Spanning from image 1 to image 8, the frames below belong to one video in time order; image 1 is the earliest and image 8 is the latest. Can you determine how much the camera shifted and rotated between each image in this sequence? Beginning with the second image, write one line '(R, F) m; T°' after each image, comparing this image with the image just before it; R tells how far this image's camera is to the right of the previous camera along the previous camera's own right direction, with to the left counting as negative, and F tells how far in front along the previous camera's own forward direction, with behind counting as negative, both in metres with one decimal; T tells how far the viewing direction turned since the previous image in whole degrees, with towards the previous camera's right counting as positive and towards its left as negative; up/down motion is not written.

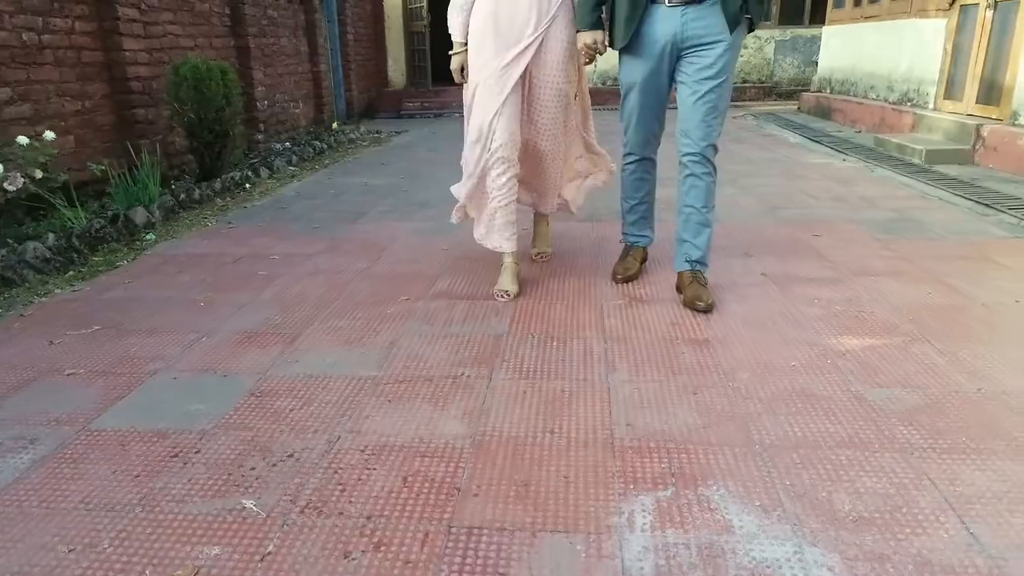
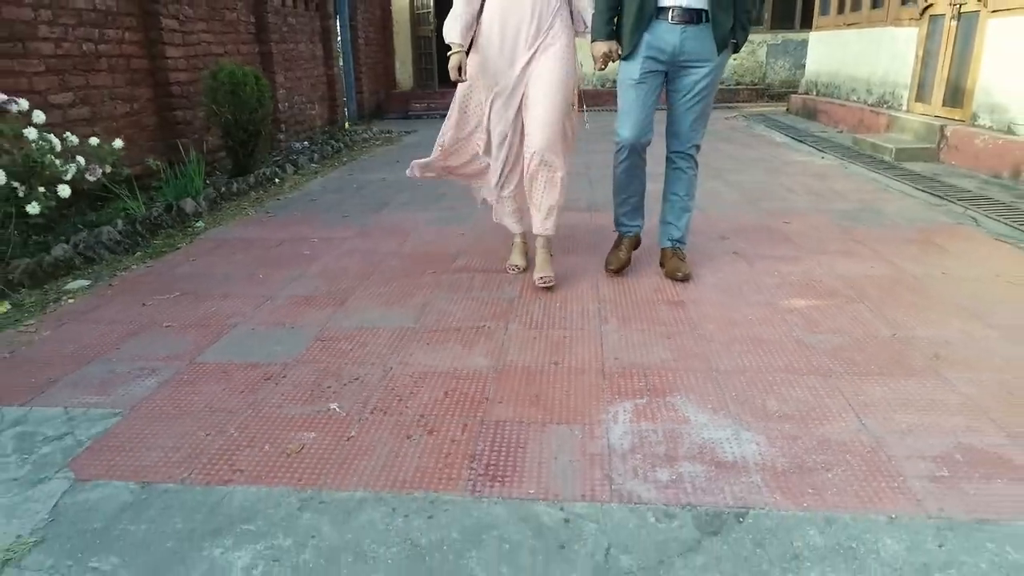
(0.0, -0.4) m; 0°
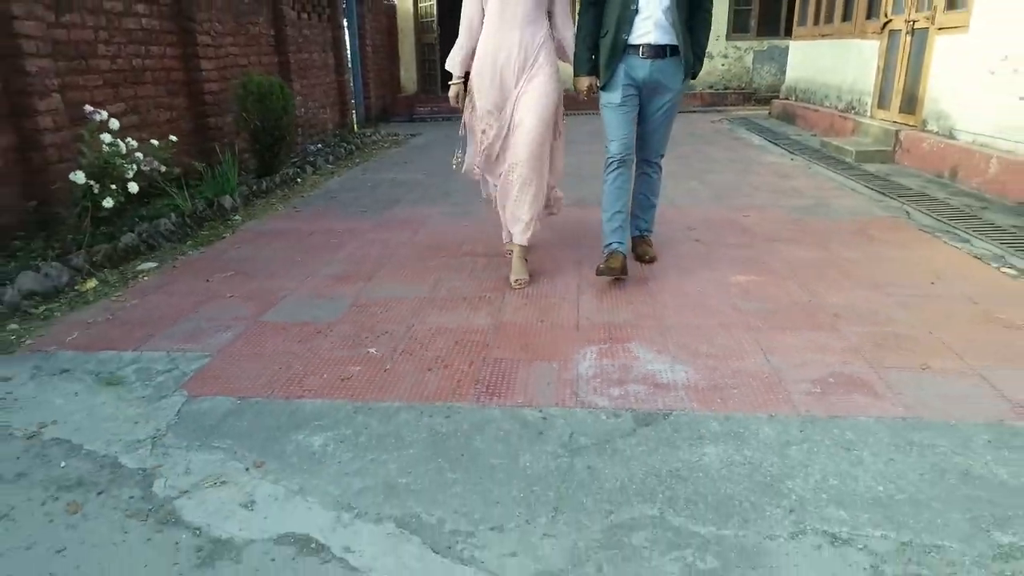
(0.0, -0.5) m; 0°
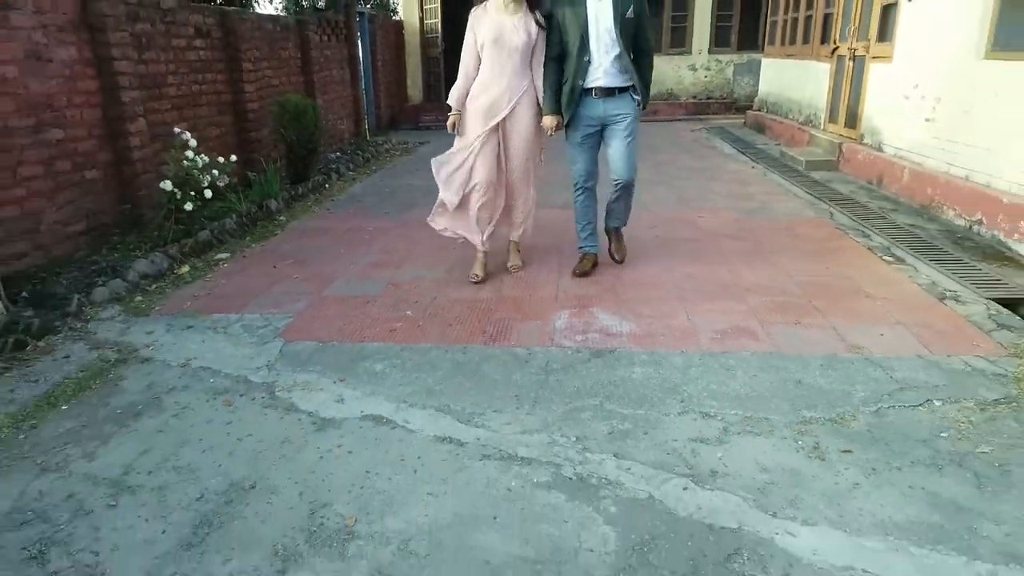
(0.0, -0.9) m; 0°
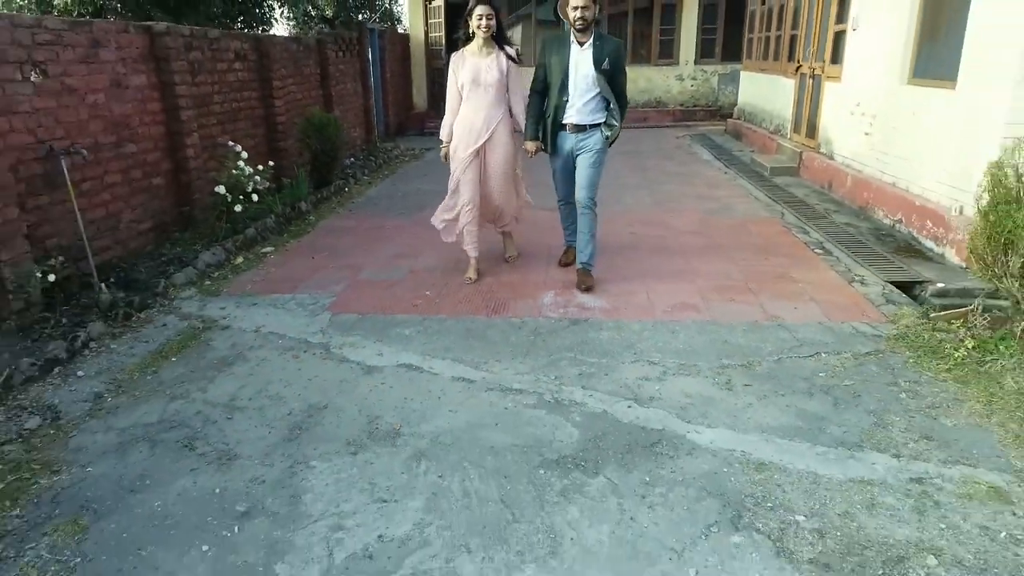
(0.0, -0.8) m; 0°
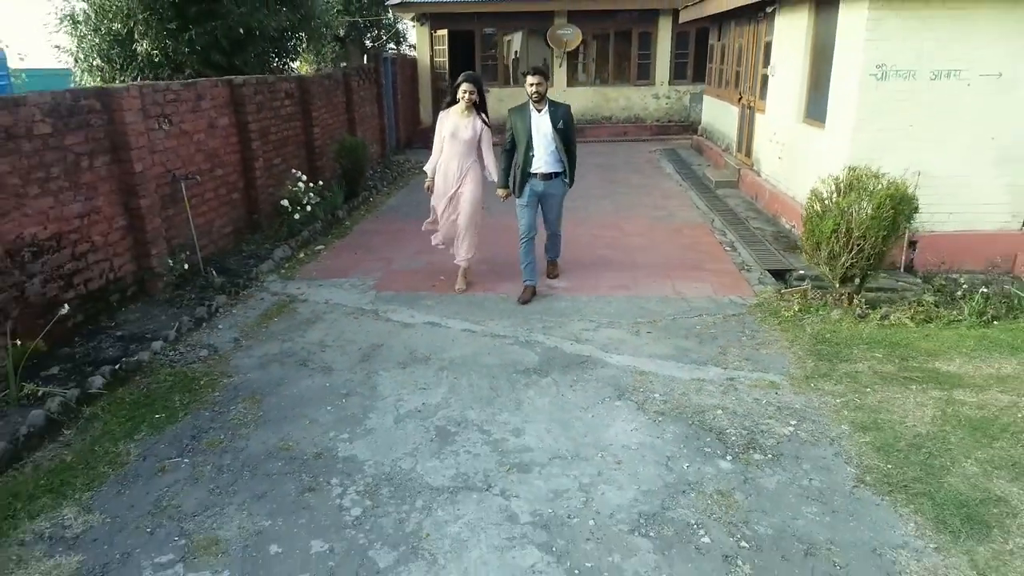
(0.0, -1.6) m; 0°
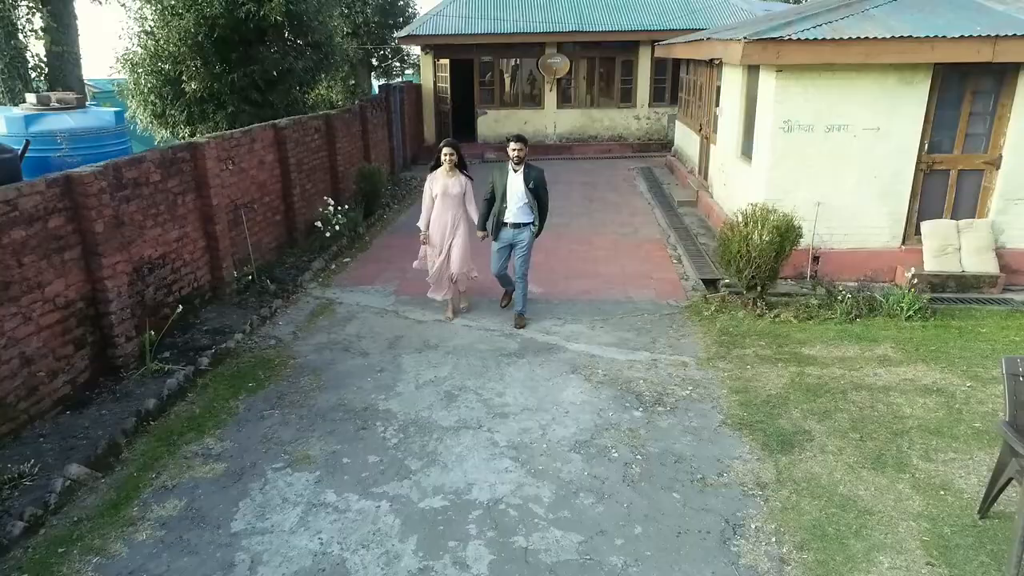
(+0.1, -1.5) m; 0°
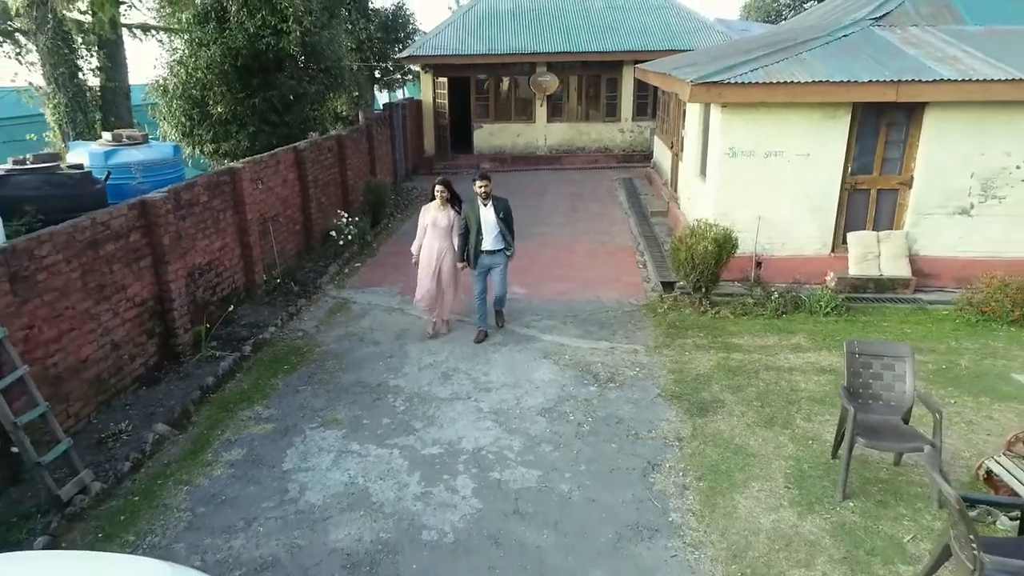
(+0.1, -1.2) m; 0°
